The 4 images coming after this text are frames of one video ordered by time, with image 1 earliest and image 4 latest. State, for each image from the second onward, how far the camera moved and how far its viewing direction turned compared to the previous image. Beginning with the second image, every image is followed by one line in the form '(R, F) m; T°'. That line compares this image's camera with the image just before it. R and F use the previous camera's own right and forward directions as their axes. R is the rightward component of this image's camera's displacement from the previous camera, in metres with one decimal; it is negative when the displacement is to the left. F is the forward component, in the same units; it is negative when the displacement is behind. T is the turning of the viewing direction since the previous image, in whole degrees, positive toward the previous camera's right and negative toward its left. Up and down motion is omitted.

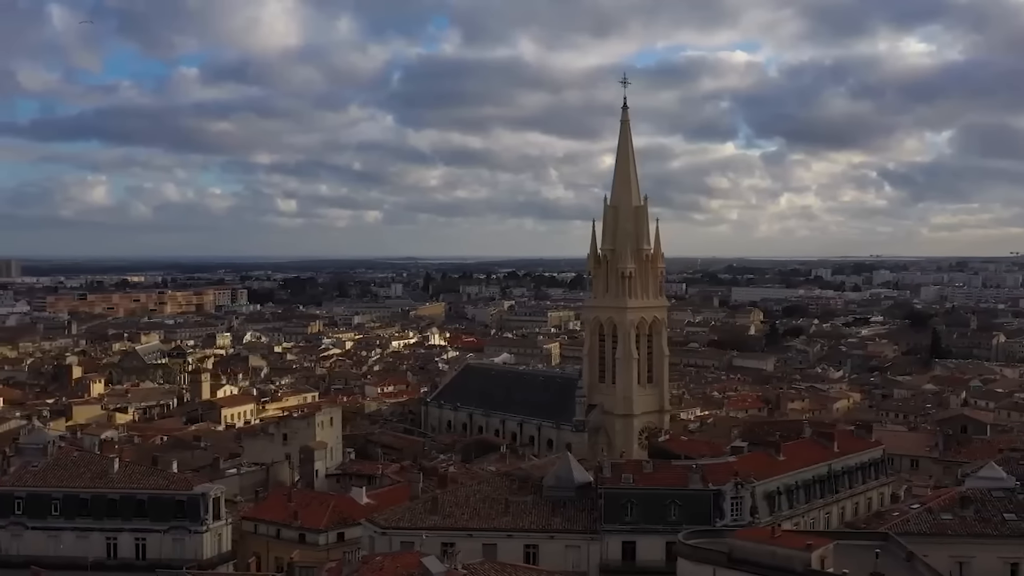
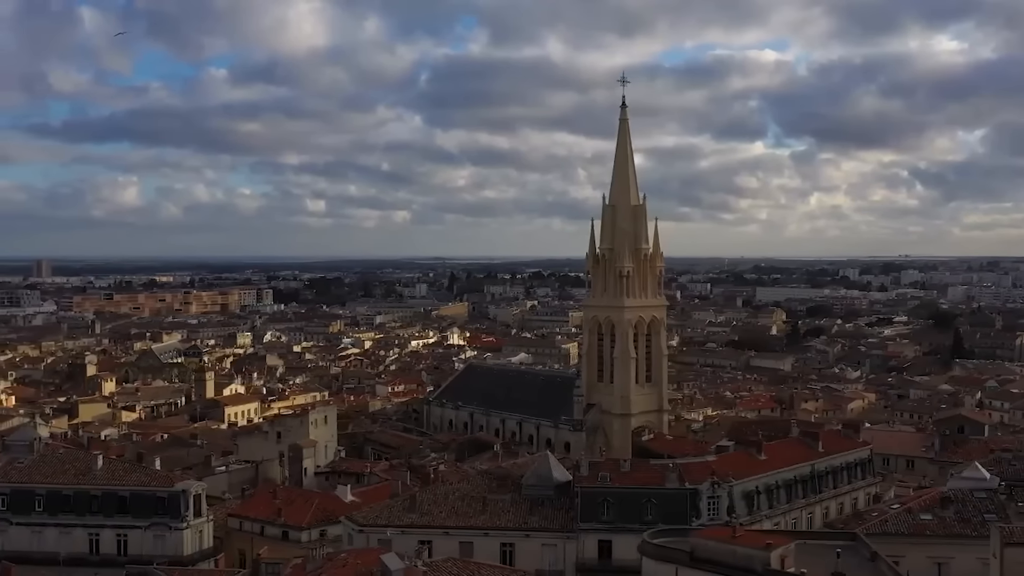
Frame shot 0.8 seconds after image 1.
(+1.4, 0.0) m; -1°
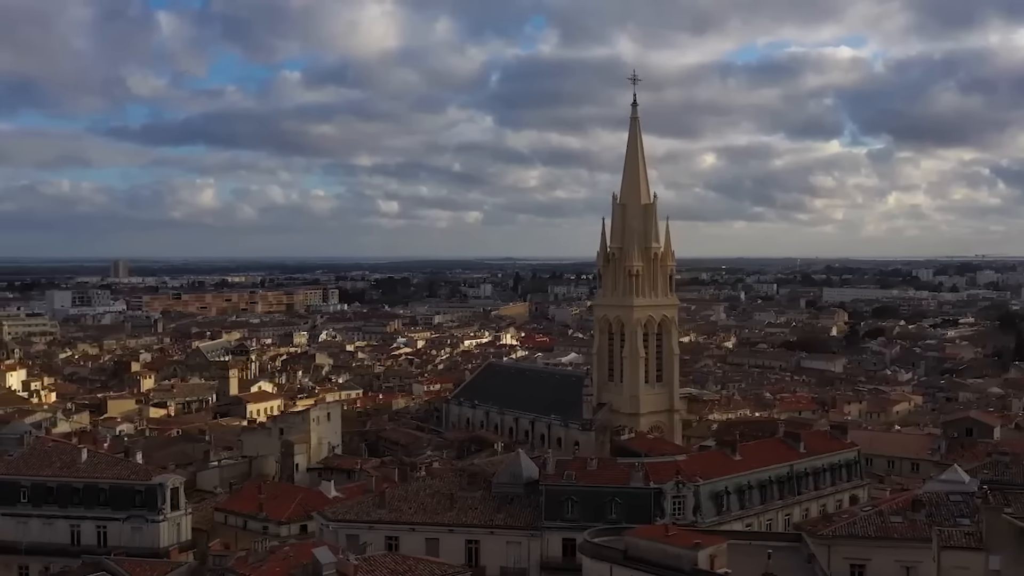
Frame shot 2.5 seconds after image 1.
(+2.9, 0.0) m; -3°
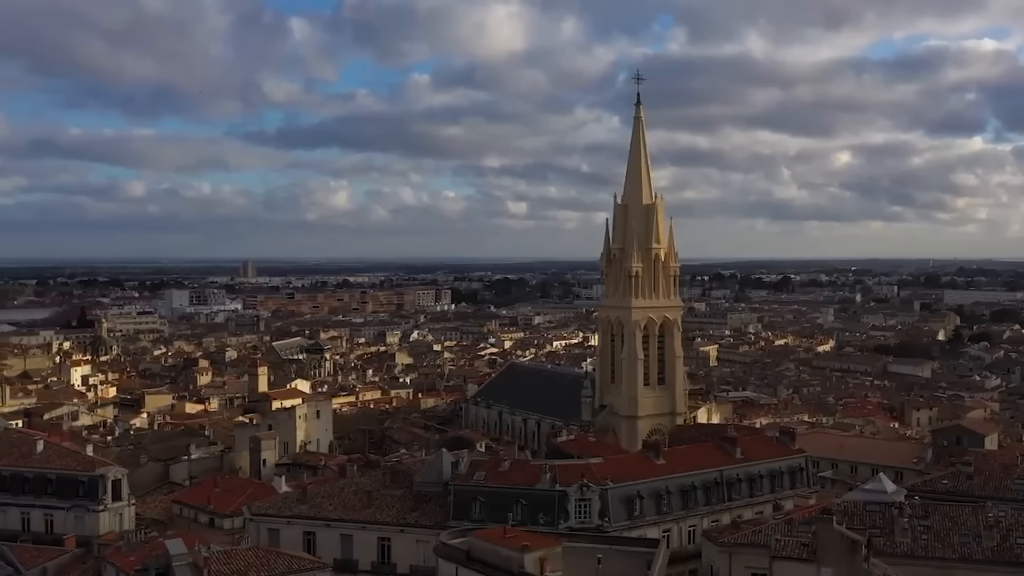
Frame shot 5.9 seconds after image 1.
(+5.9, +0.2) m; -6°
